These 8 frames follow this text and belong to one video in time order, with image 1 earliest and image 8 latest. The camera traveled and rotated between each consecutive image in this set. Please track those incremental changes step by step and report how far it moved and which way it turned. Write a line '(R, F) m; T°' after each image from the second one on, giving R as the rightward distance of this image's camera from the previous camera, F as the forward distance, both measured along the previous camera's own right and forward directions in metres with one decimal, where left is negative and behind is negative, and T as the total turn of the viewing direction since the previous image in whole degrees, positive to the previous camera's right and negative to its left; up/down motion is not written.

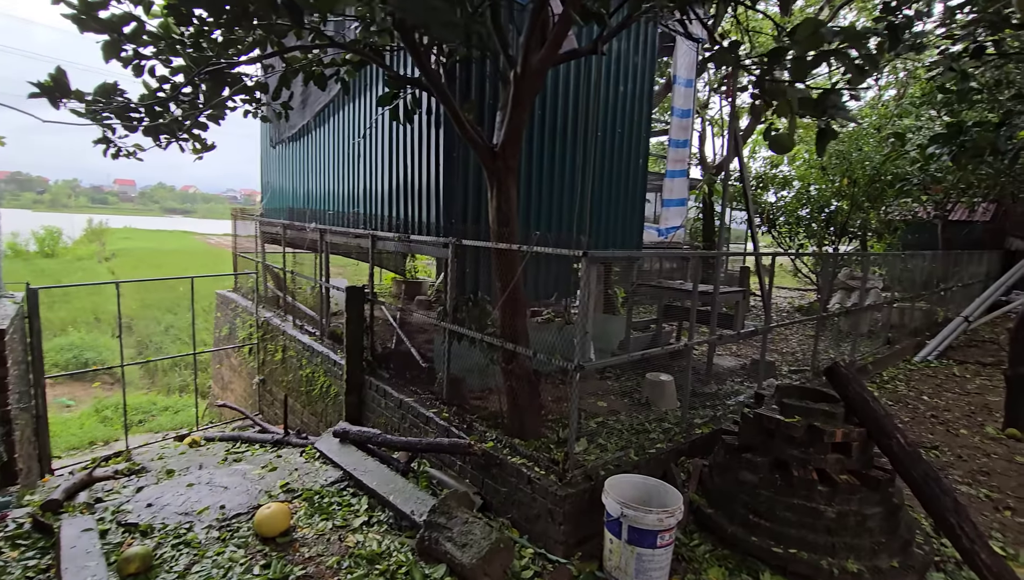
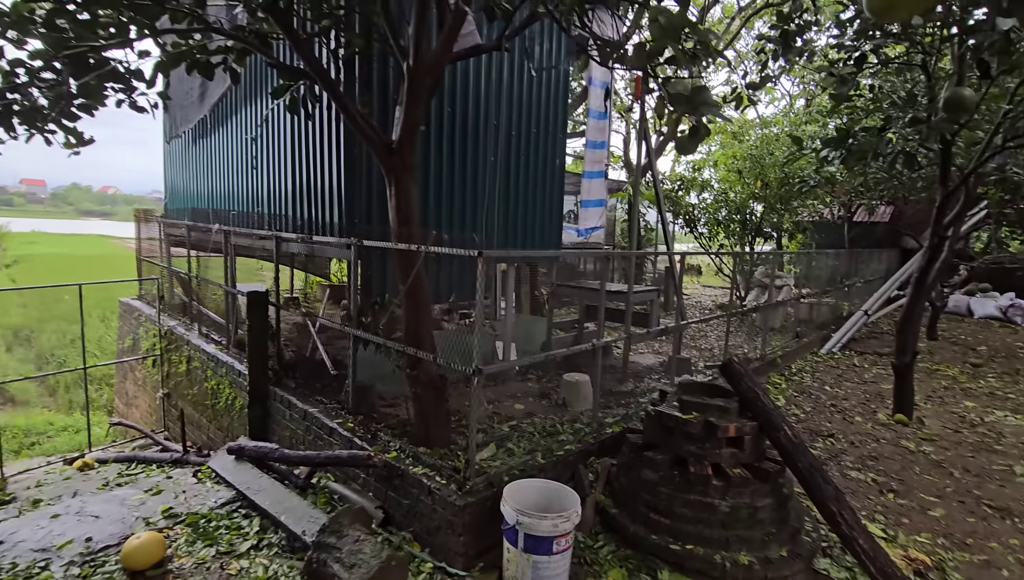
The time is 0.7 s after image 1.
(+0.2, +0.1) m; +6°
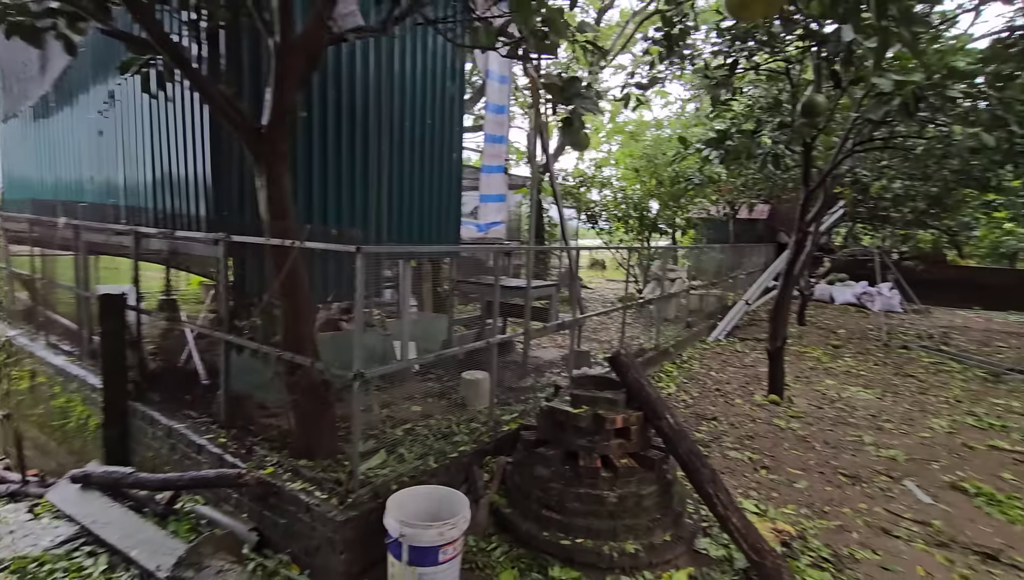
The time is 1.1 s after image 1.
(+0.1, +0.1) m; +10°
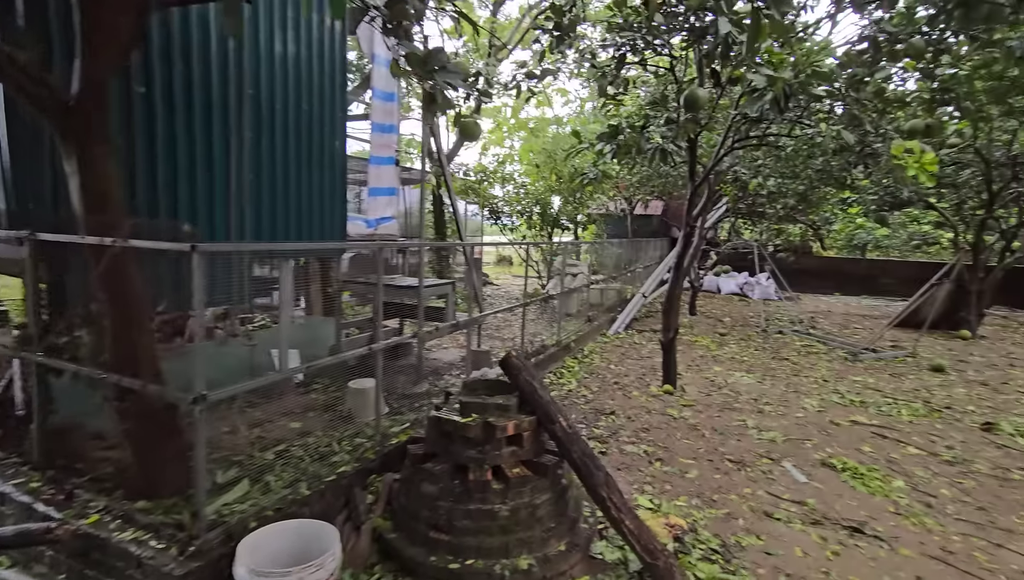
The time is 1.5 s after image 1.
(+0.1, +0.2) m; +10°
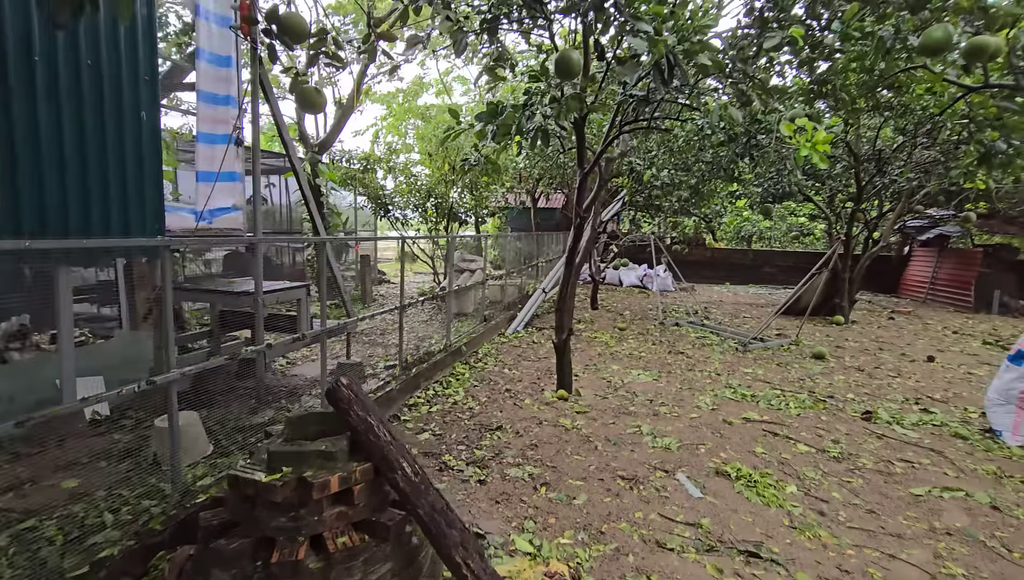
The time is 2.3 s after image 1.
(+0.3, +0.5) m; +10°
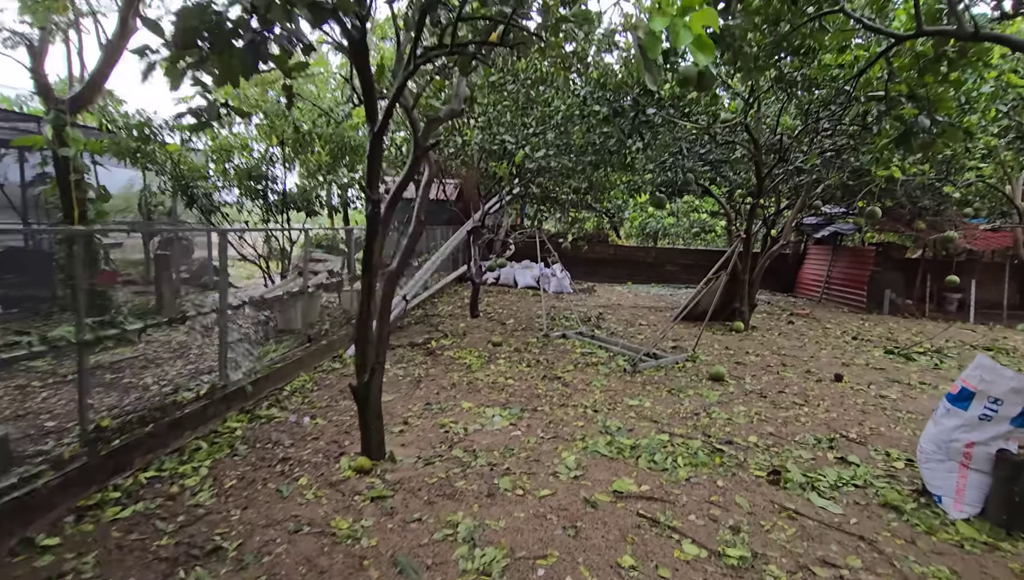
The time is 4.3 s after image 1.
(+0.8, +1.3) m; +9°
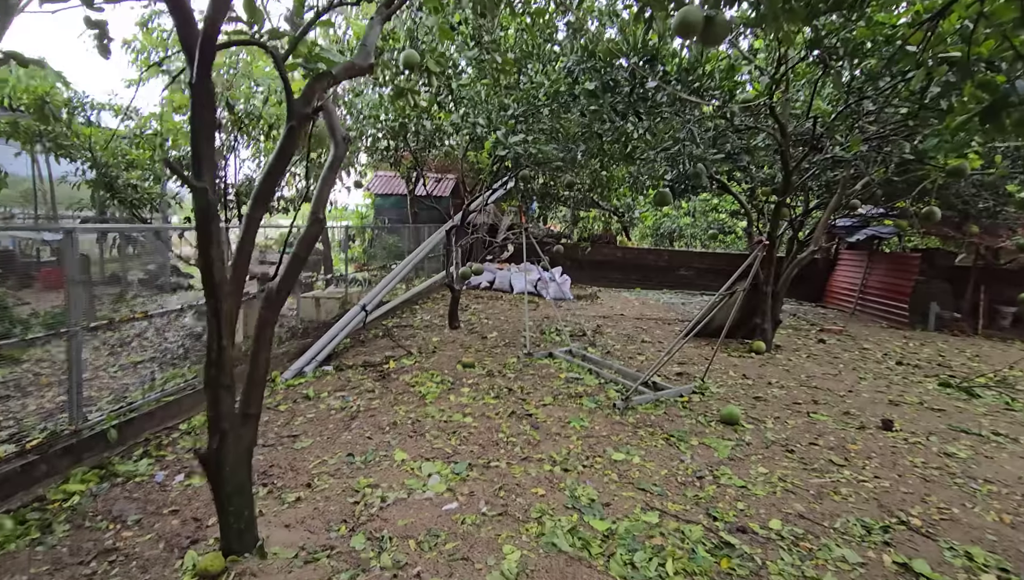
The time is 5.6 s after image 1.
(+0.4, +0.9) m; -2°
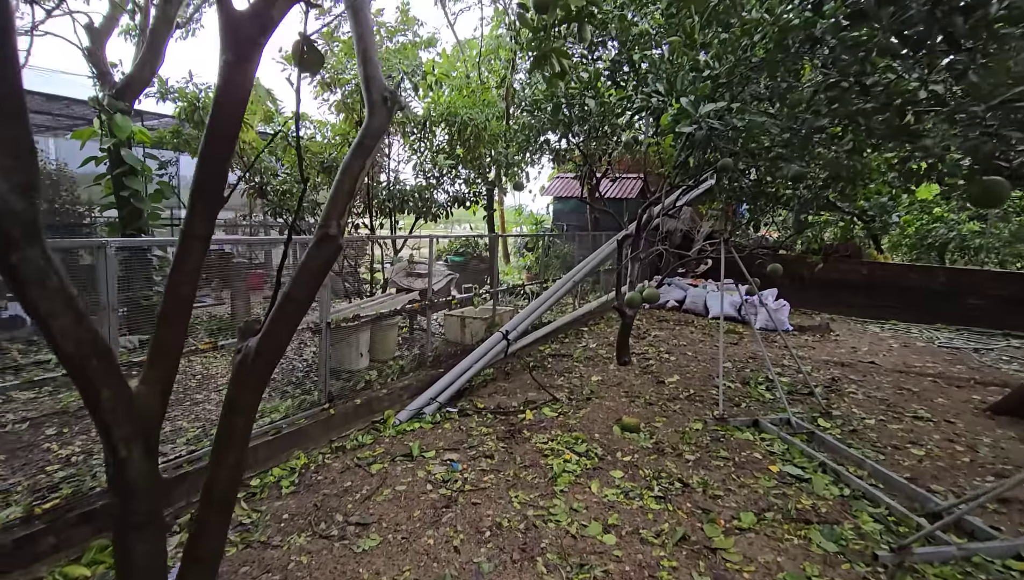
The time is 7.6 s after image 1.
(+0.1, +1.3) m; -22°
